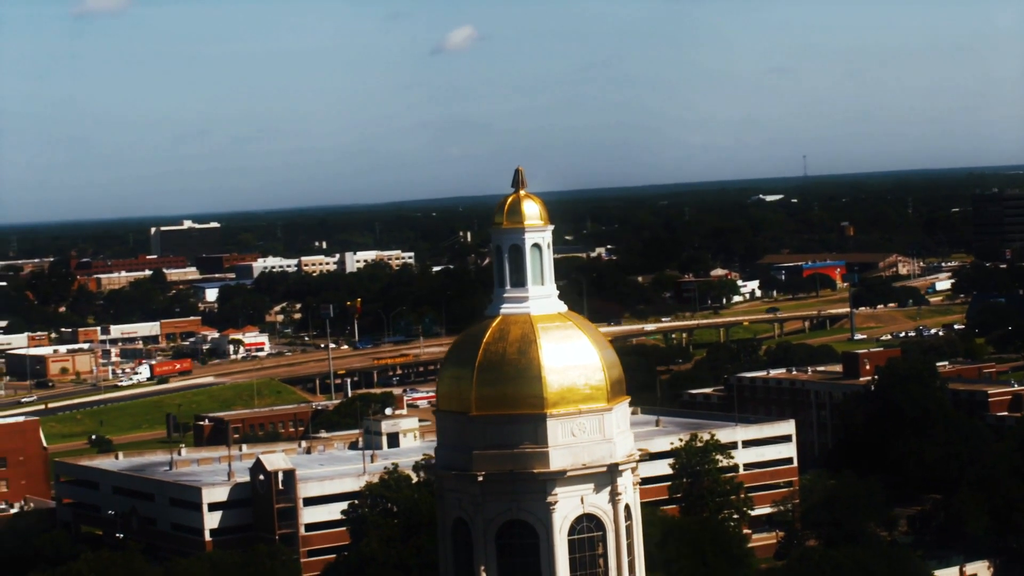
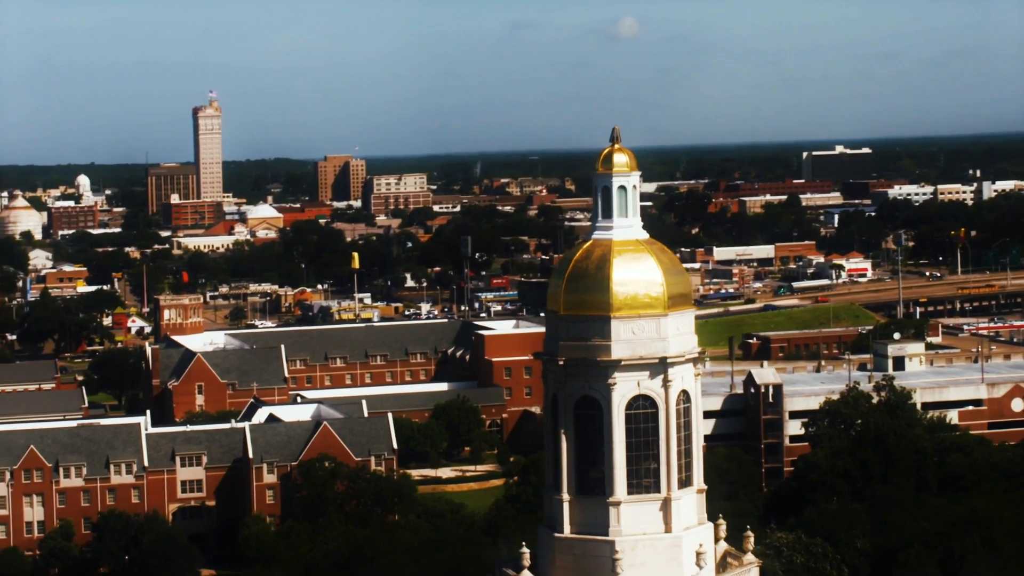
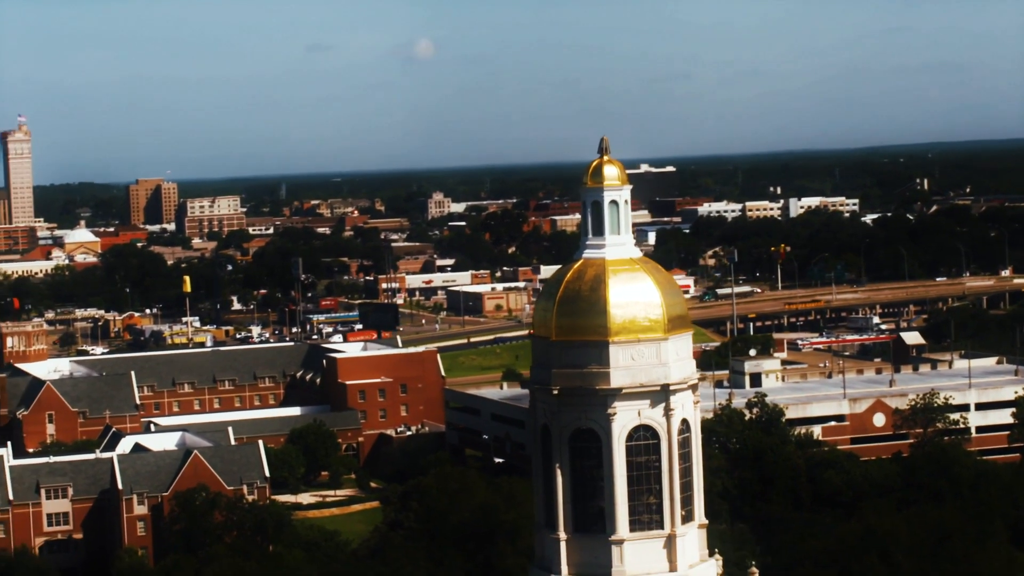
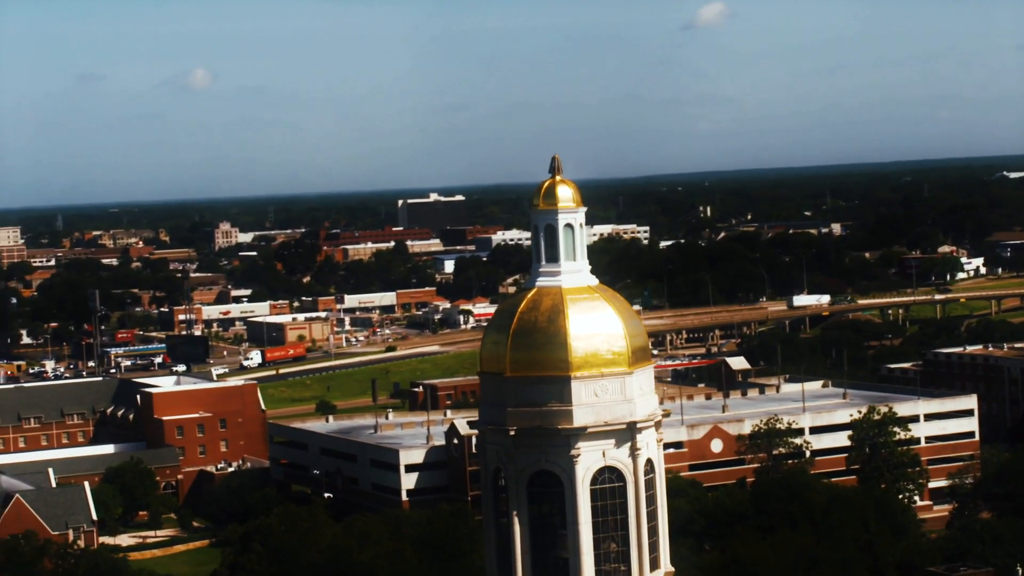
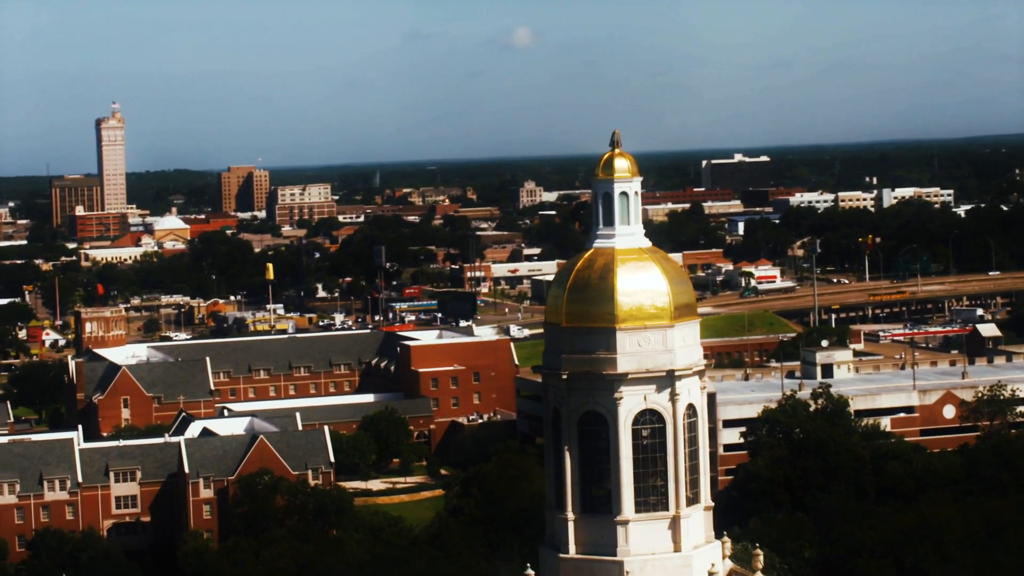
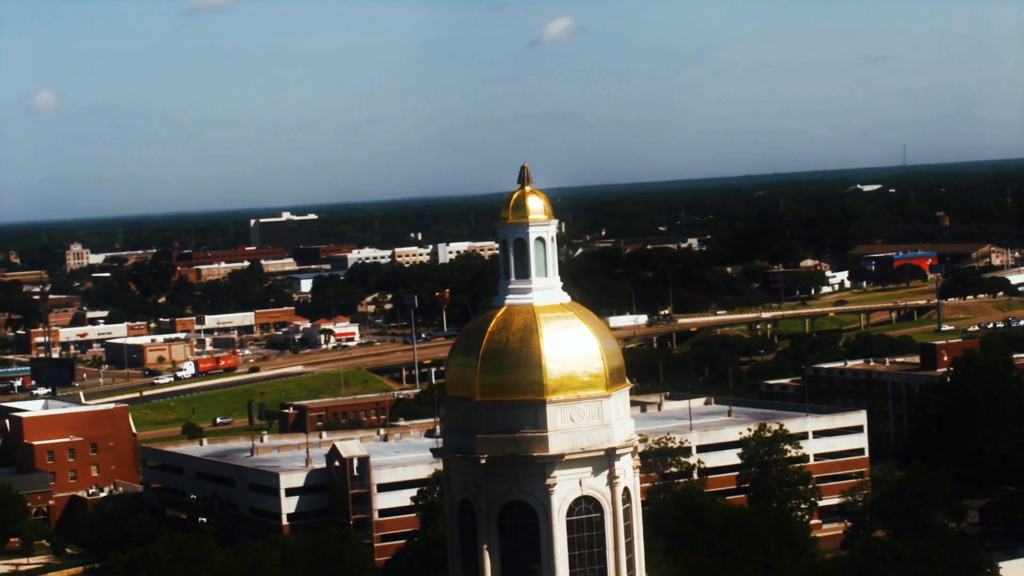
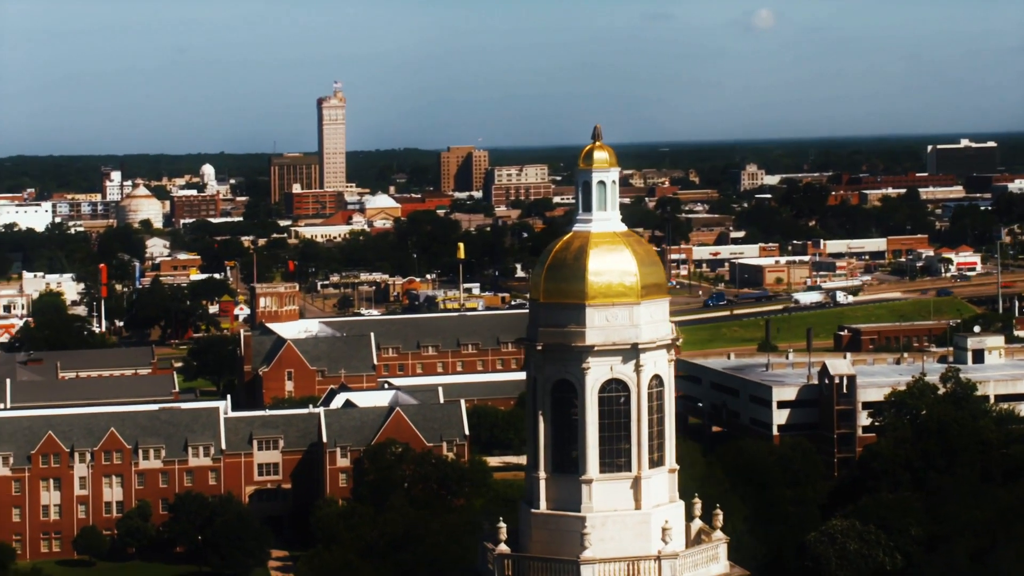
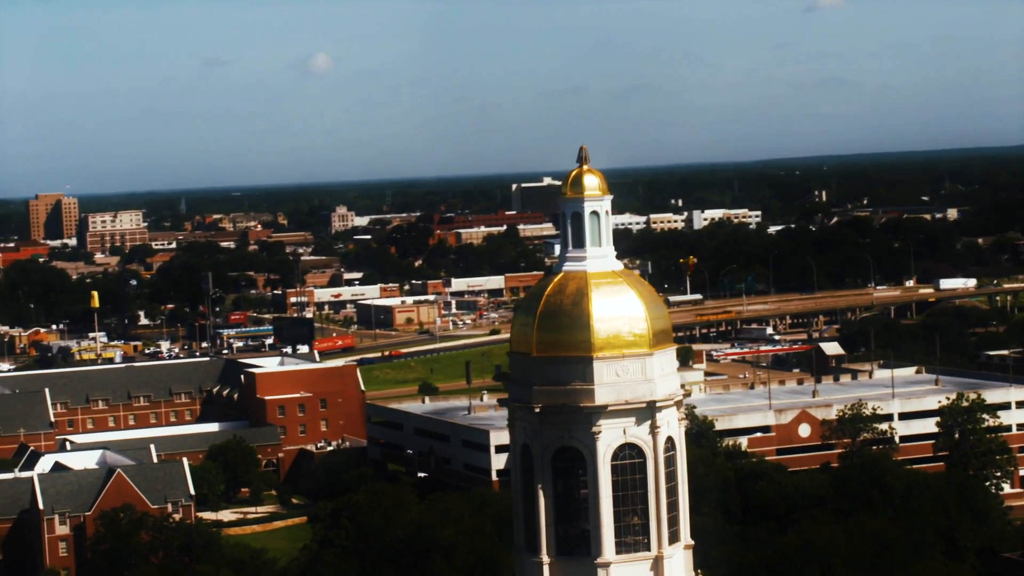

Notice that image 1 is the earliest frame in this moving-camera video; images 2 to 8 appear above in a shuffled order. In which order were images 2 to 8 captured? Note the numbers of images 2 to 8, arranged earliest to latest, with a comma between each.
6, 4, 8, 3, 5, 2, 7
